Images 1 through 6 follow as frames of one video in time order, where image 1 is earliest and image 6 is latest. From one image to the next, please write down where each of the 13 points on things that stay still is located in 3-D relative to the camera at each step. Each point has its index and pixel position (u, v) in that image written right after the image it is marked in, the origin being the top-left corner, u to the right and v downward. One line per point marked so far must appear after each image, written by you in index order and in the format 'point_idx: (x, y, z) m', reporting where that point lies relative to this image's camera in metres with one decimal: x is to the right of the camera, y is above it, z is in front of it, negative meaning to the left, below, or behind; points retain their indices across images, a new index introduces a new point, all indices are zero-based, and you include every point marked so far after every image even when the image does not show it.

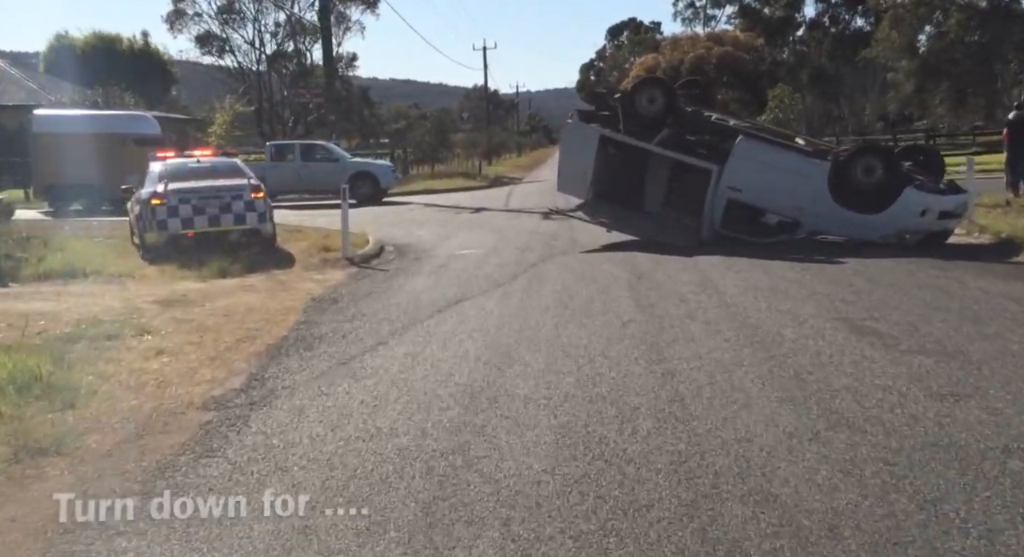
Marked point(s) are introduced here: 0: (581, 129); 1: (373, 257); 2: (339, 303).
0: (+1.3, +2.8, +14.7) m
1: (-2.6, +0.4, +14.5) m
2: (-2.2, -0.3, +10.0) m
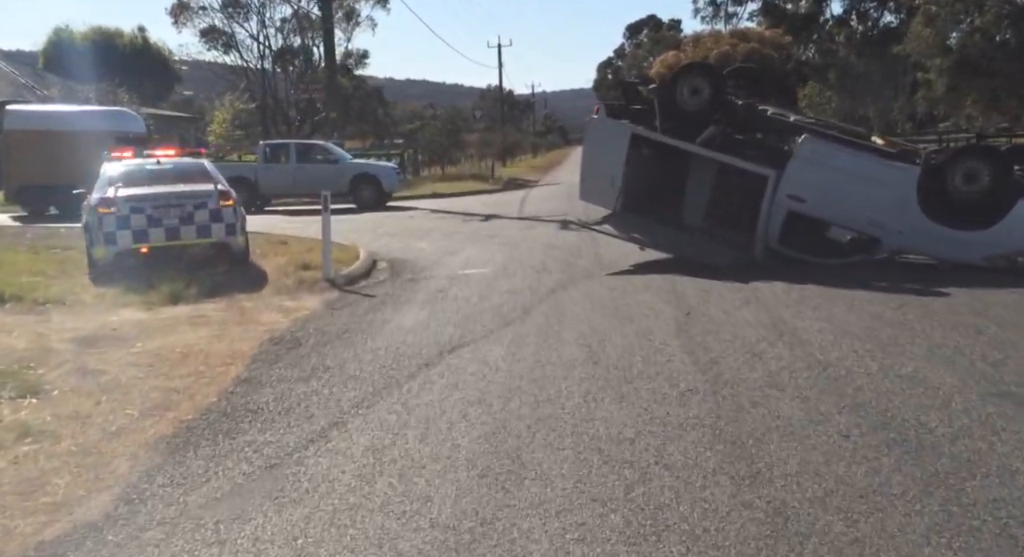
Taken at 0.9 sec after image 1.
0: (+1.5, +2.4, +12.4) m
1: (-2.4, 0.0, +12.3) m
2: (-2.0, -0.7, +7.8) m
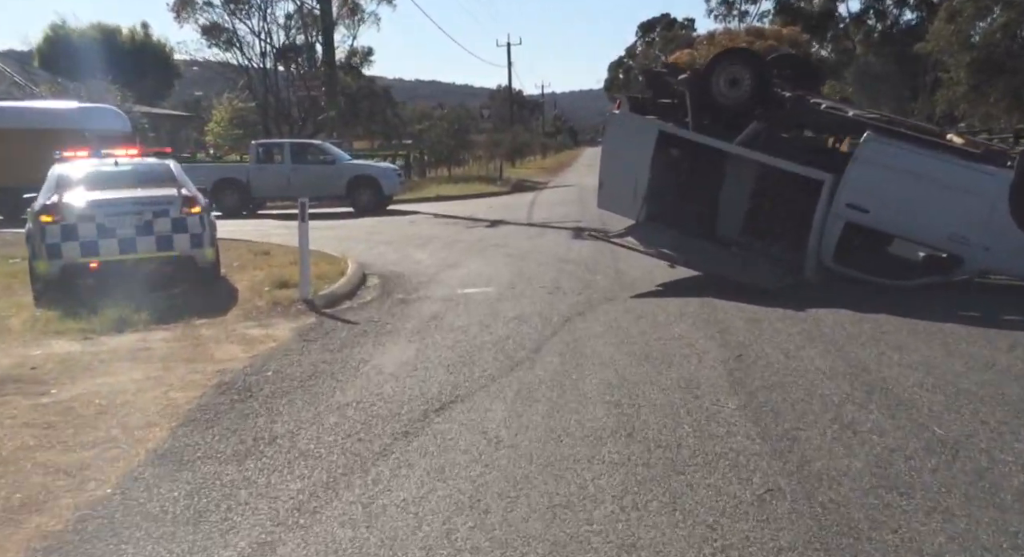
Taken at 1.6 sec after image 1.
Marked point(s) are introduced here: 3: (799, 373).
0: (+1.6, +2.1, +10.7) m
1: (-2.3, -0.3, +10.6) m
2: (-2.0, -0.9, +6.1) m
3: (+2.2, -0.7, +6.0) m
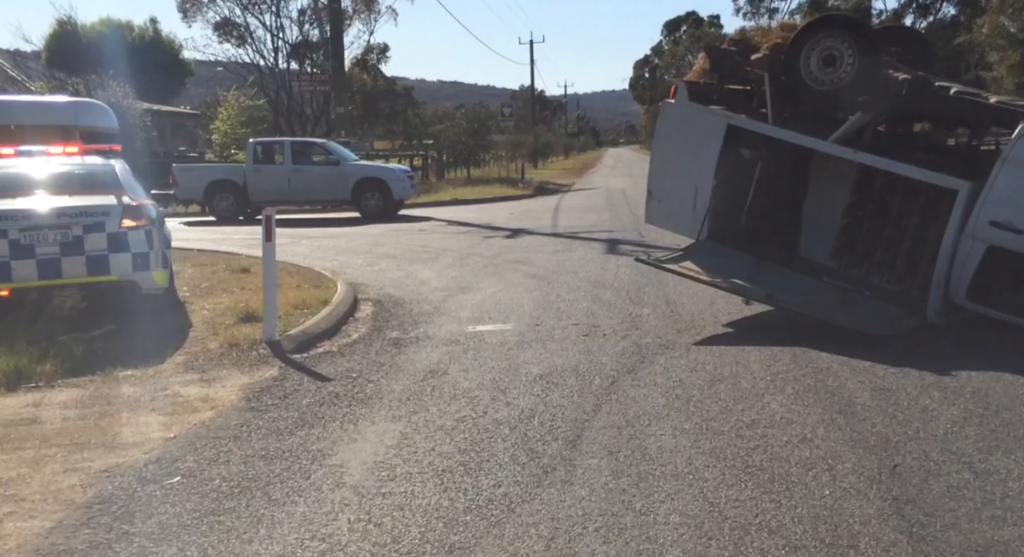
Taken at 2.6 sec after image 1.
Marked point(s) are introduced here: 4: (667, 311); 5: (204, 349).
0: (+1.9, +1.8, +8.4) m
1: (-2.0, -0.6, +8.4) m
2: (-1.9, -1.3, +3.8) m
3: (+2.3, -1.1, +3.6) m
4: (+1.7, -0.3, +8.7) m
5: (-3.0, -0.7, +7.8) m
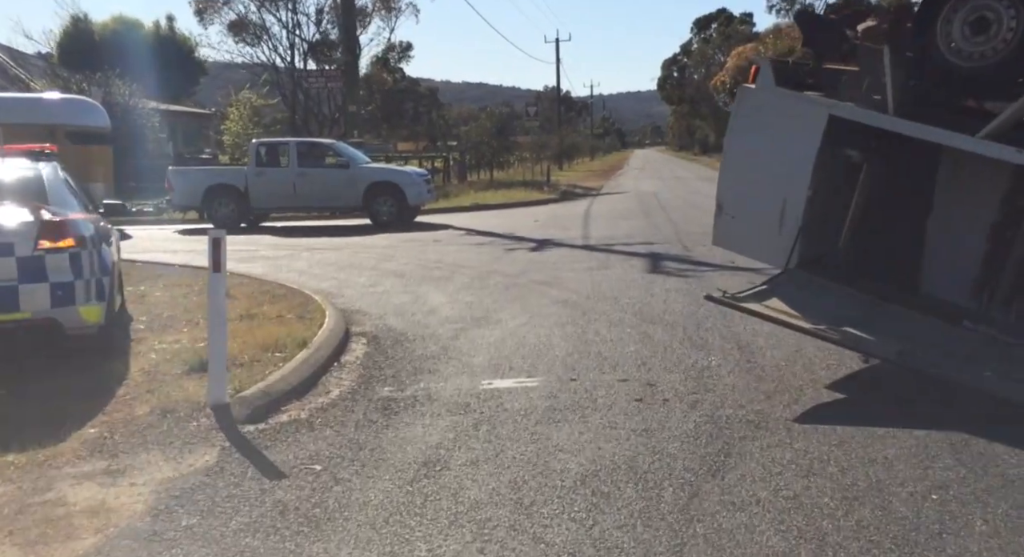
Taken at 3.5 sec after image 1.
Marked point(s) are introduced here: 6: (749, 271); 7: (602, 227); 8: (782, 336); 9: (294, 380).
0: (+2.1, +1.4, +6.2) m
1: (-1.8, -0.9, +6.4) m
2: (-1.8, -1.6, +1.8) m
3: (+2.4, -1.4, +1.5) m
4: (+1.9, -0.7, +6.6) m
5: (-2.8, -1.0, +5.8) m
6: (+3.6, +0.1, +12.0) m
7: (+2.2, +1.3, +19.6) m
8: (+2.5, -0.6, +7.5) m
9: (-1.8, -0.8, +6.6) m
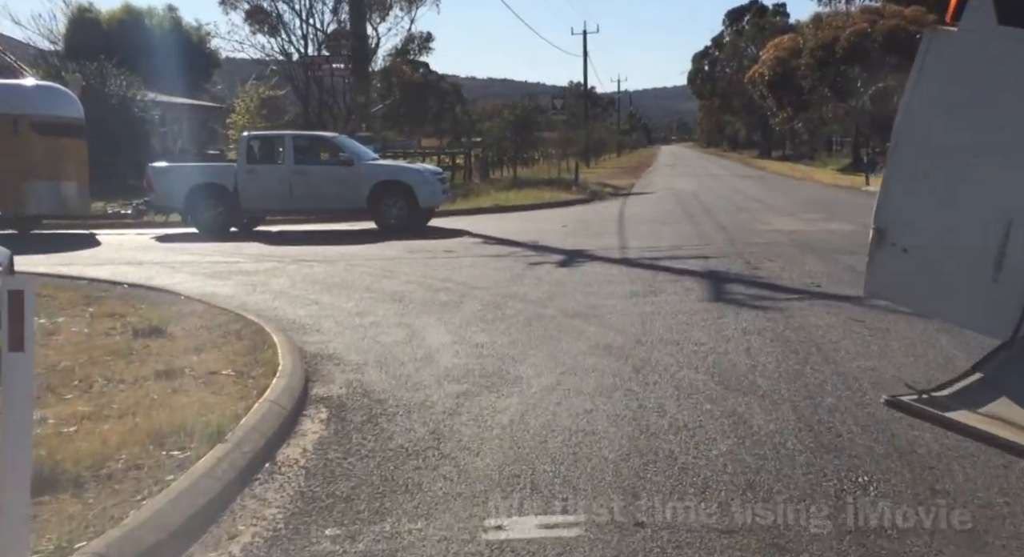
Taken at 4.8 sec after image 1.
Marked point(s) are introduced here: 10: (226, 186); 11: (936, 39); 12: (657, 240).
0: (+2.3, +1.1, +3.5) m
1: (-1.7, -1.3, +3.7) m
2: (-1.8, -2.0, -0.8) m
3: (+2.3, -1.8, -1.3) m
4: (+2.0, -1.0, +3.8) m
5: (-2.7, -1.3, +3.2) m
6: (+3.9, -0.3, +9.2) m
7: (+2.7, +1.0, +16.8) m
8: (+2.7, -0.9, +4.7) m
9: (-1.7, -1.2, +4.0) m
10: (-6.8, +2.2, +18.8) m
11: (+2.0, +1.2, +3.6) m
12: (+2.9, +0.7, +15.4) m
